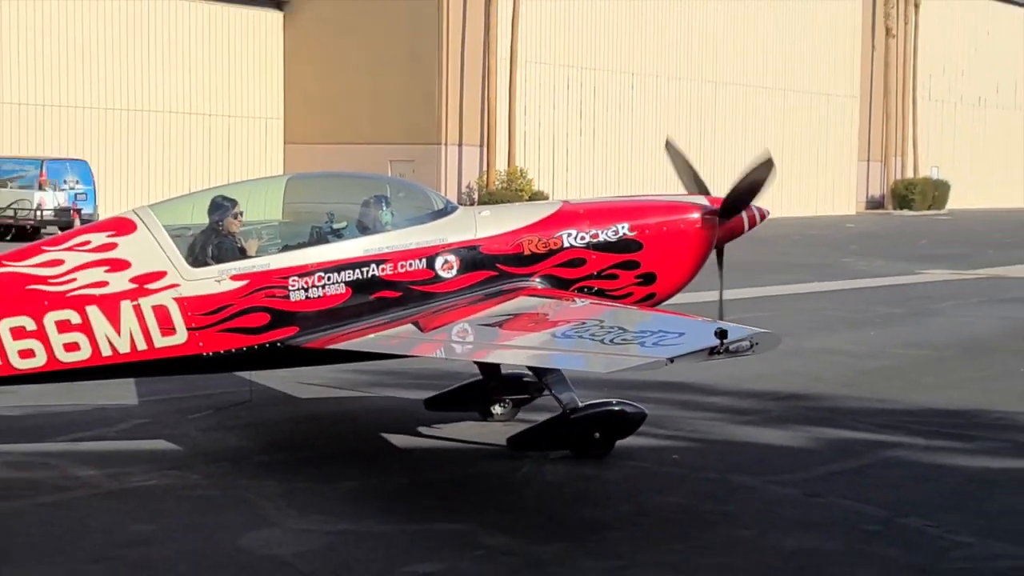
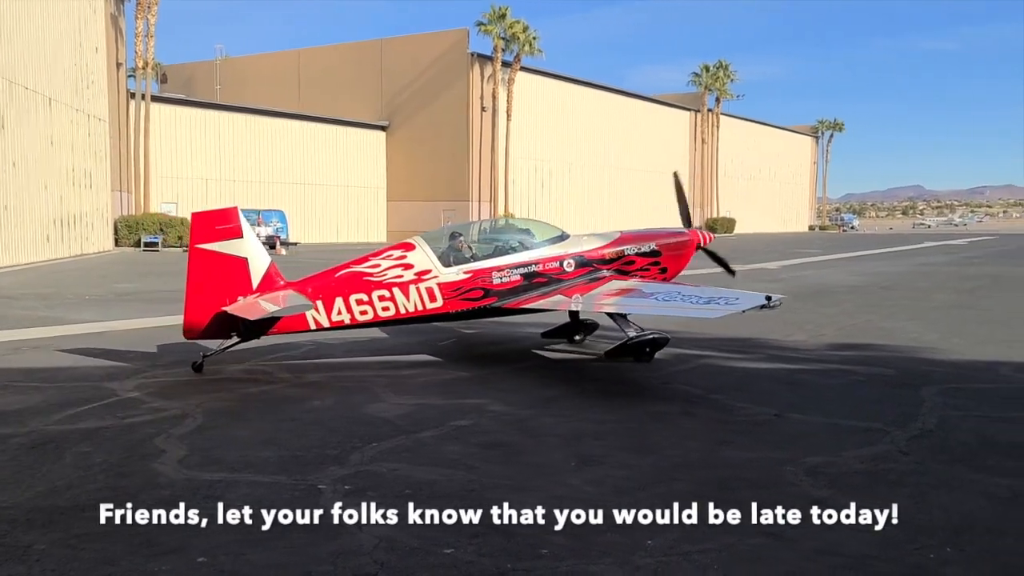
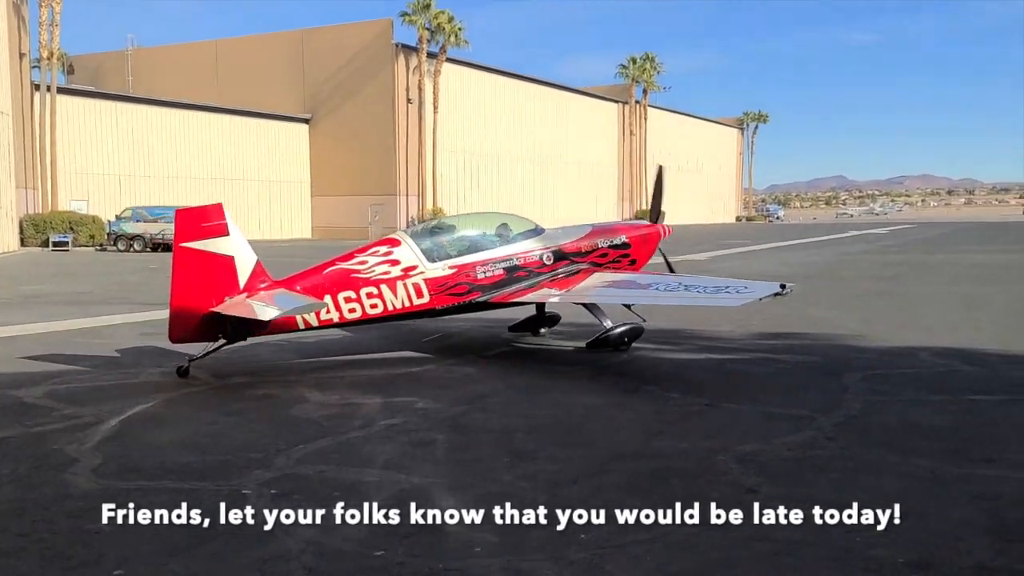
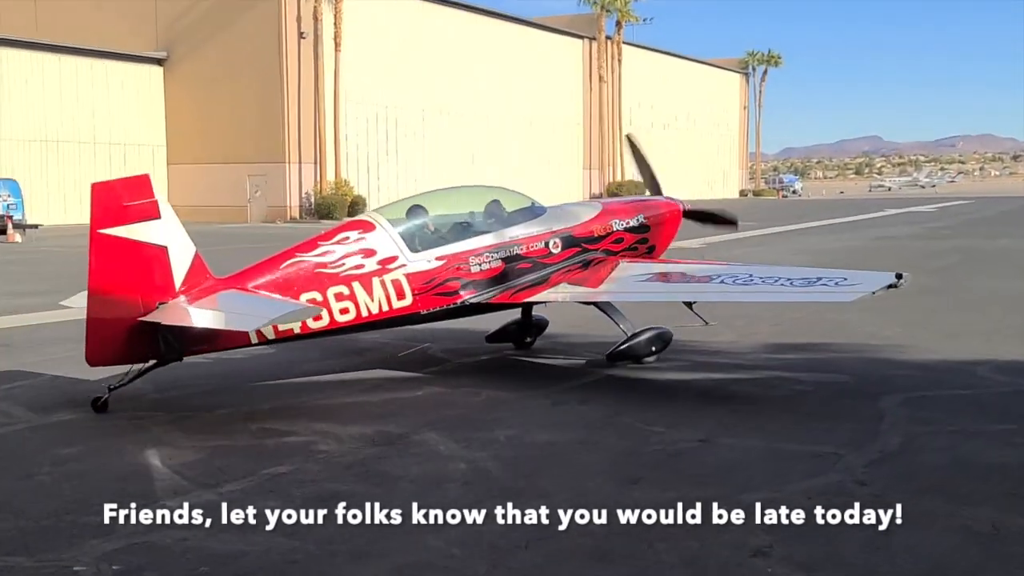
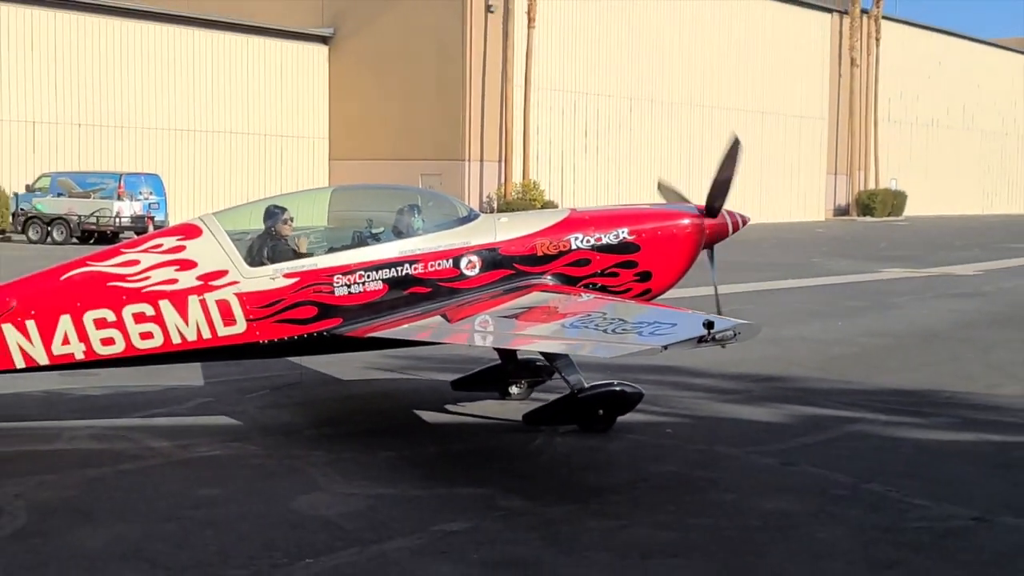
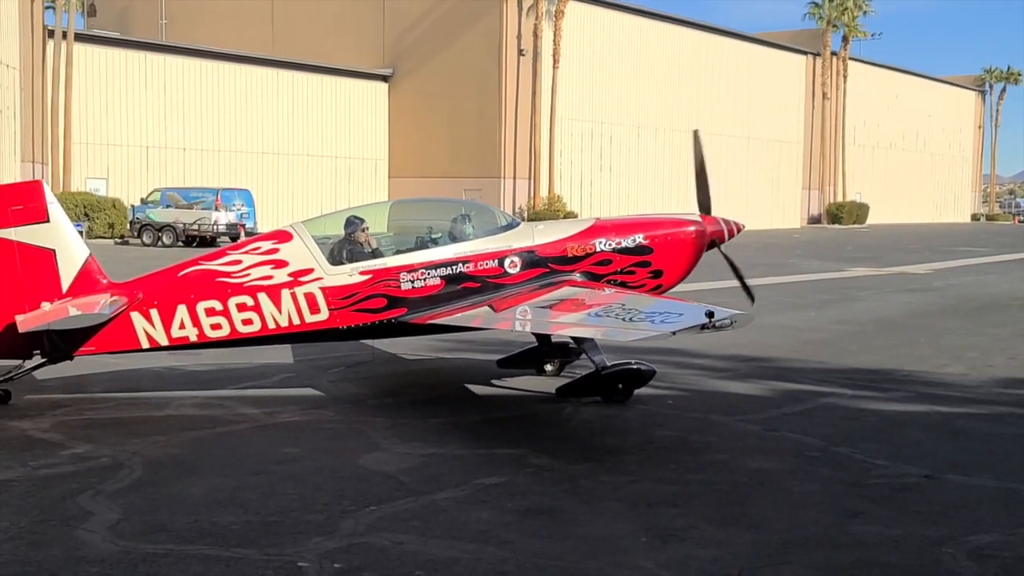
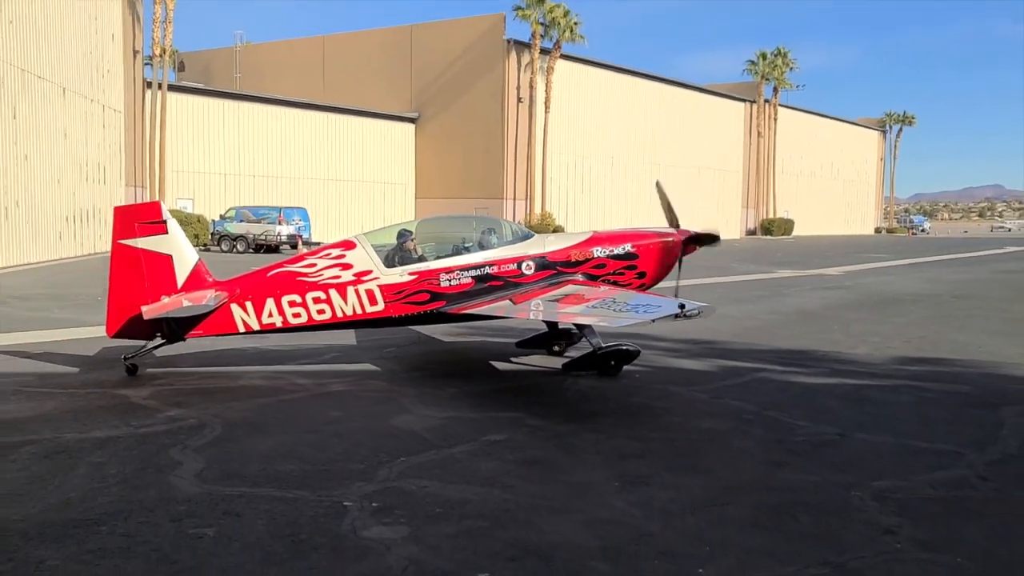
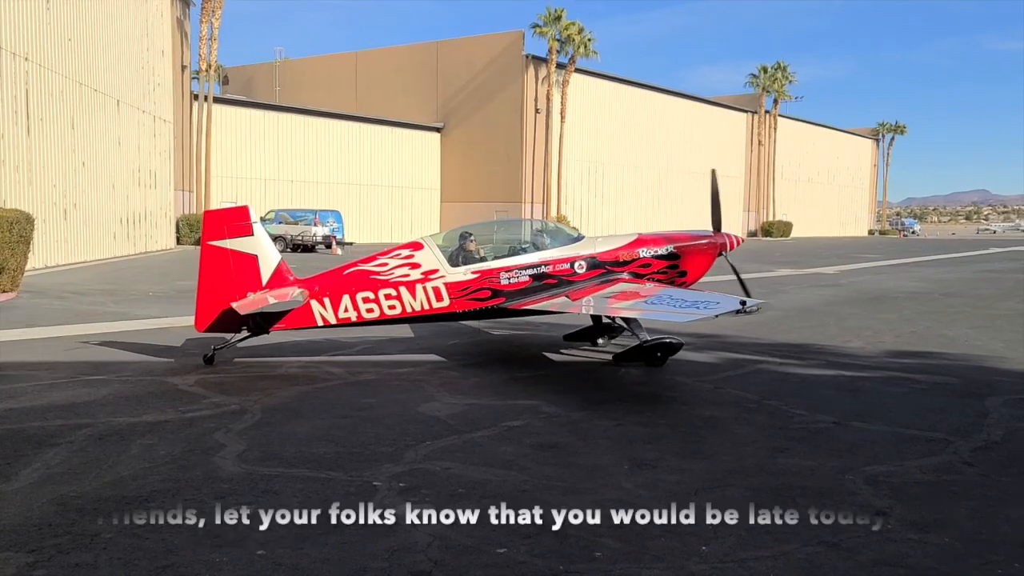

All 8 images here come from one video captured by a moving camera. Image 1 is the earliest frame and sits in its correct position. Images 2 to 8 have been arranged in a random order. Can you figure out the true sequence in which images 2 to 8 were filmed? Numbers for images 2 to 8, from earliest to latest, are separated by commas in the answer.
5, 6, 7, 8, 2, 3, 4
